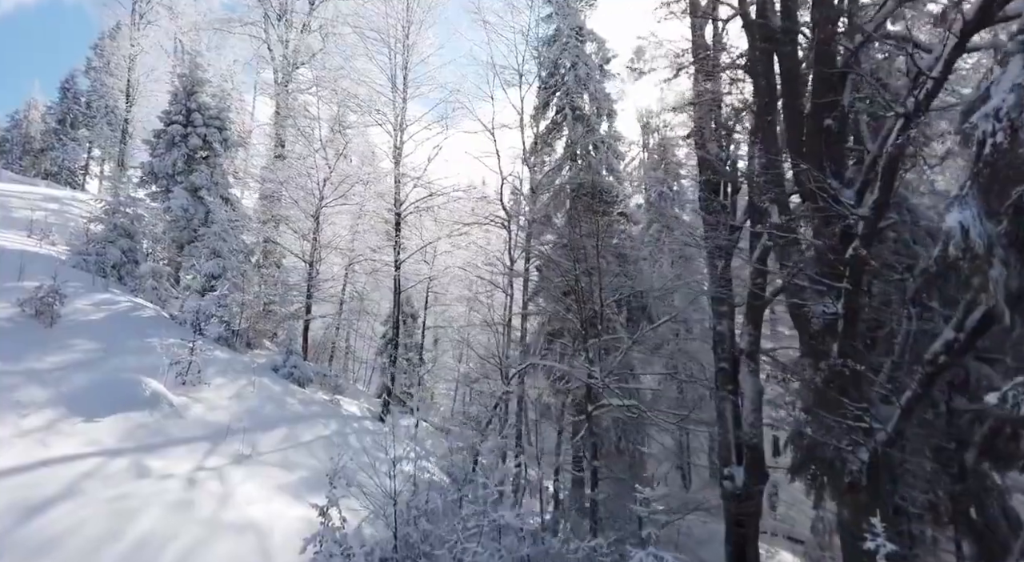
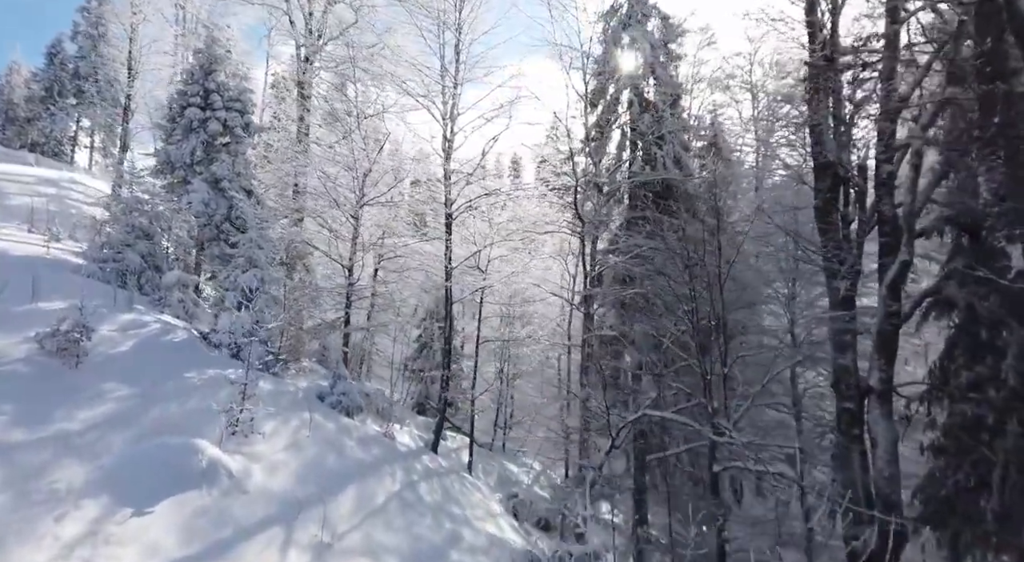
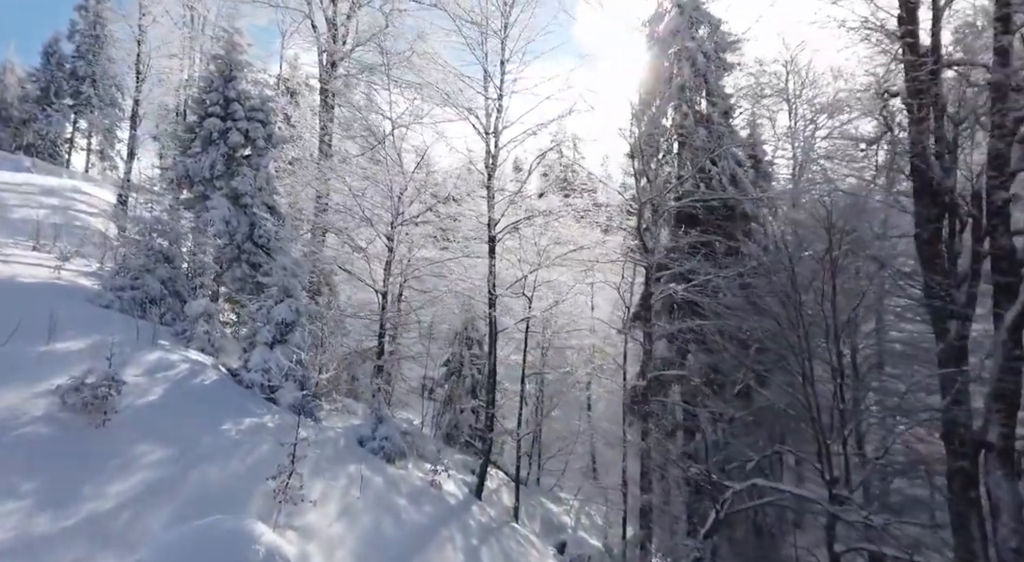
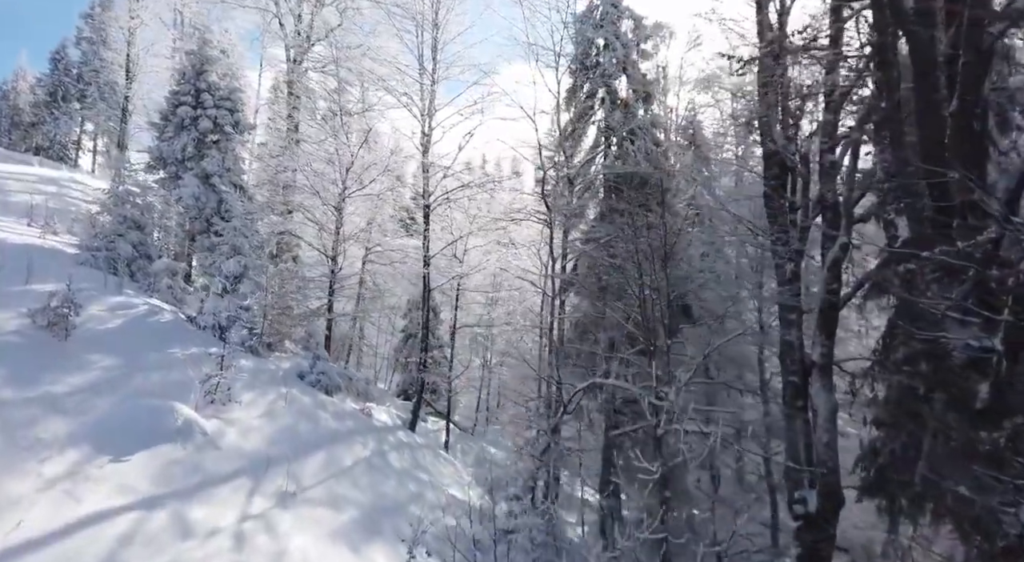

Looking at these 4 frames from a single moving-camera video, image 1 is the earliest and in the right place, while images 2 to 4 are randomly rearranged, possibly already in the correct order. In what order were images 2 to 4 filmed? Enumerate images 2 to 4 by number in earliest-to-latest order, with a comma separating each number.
4, 2, 3
